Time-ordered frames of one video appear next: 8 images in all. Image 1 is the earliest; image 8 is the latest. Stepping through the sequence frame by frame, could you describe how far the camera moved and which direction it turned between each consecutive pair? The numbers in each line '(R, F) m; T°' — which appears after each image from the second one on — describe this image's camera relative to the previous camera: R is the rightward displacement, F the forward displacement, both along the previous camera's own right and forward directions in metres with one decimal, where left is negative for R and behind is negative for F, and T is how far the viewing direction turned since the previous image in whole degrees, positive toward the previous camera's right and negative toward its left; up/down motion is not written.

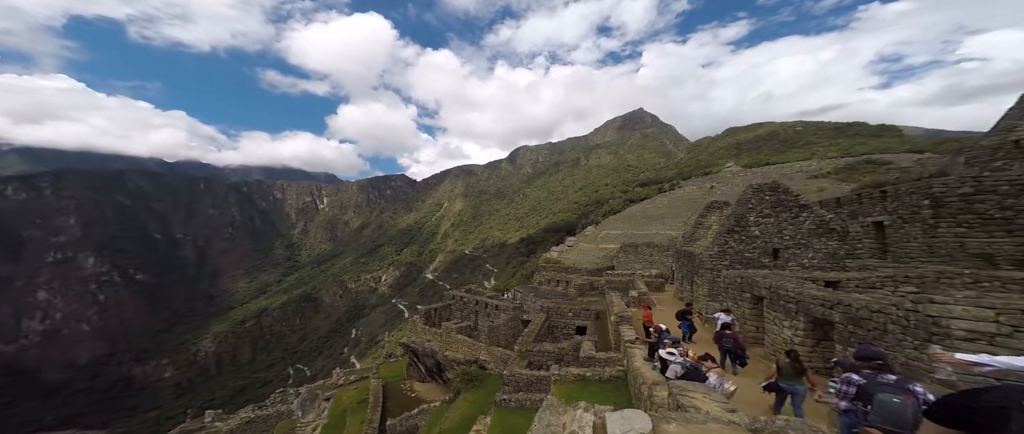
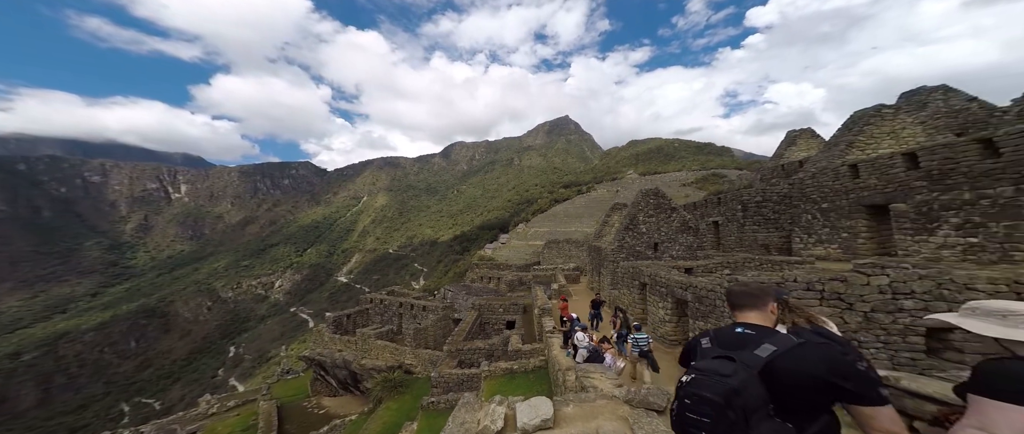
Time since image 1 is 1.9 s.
(+0.3, -0.6) m; +10°
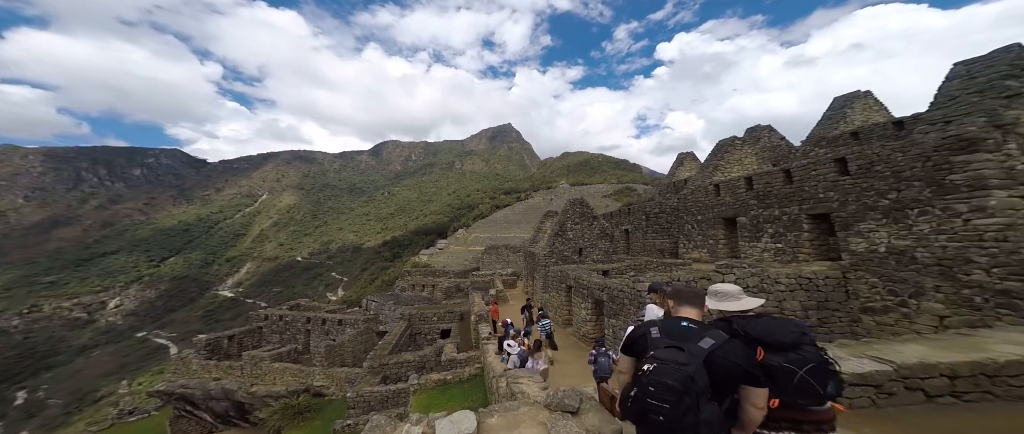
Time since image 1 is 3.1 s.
(+0.2, -0.3) m; +9°
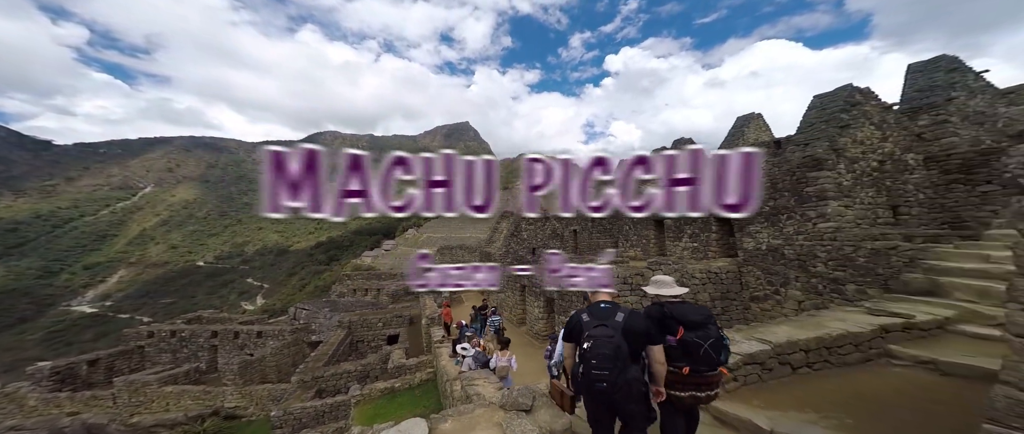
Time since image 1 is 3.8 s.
(+0.1, -0.2) m; +7°
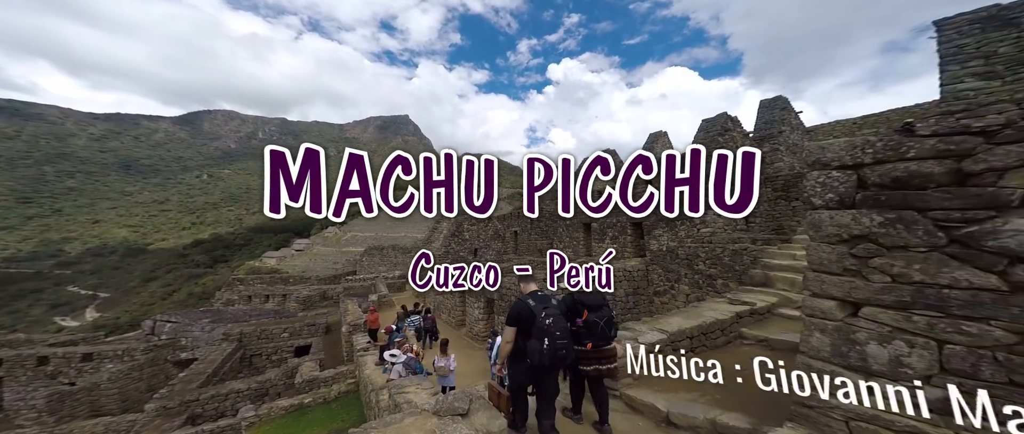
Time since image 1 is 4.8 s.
(+0.1, -0.1) m; +9°
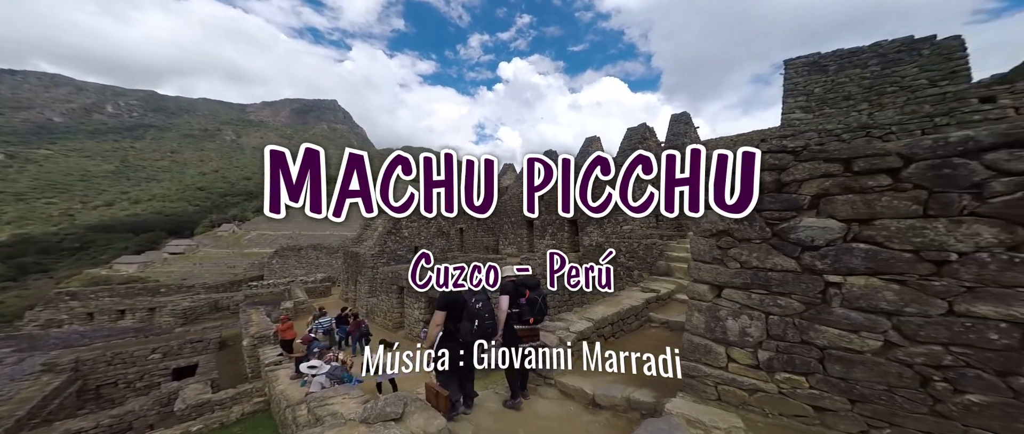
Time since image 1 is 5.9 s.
(-0.1, -0.1) m; +10°
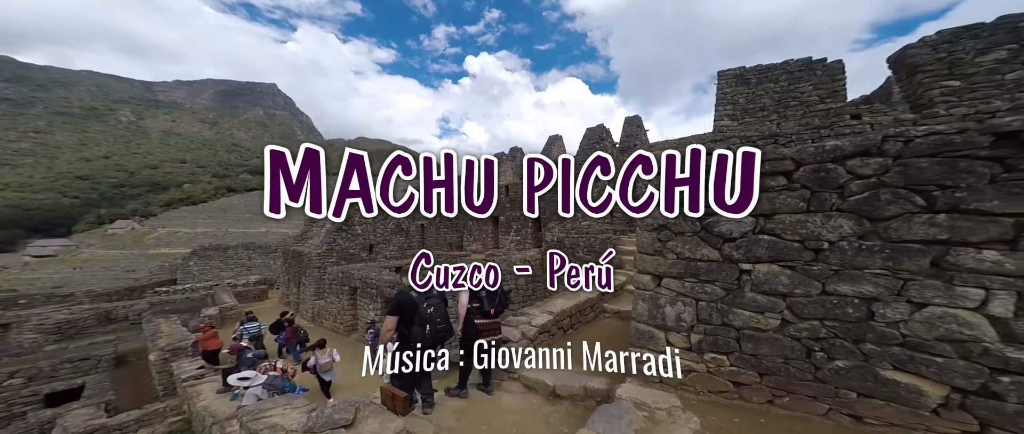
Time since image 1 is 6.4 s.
(-0.3, 0.0) m; +9°
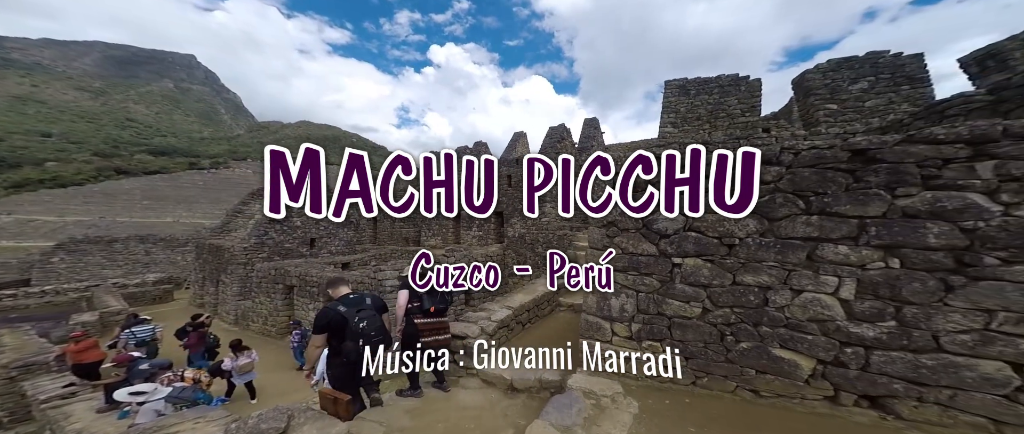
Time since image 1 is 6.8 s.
(-0.3, 0.0) m; +9°
